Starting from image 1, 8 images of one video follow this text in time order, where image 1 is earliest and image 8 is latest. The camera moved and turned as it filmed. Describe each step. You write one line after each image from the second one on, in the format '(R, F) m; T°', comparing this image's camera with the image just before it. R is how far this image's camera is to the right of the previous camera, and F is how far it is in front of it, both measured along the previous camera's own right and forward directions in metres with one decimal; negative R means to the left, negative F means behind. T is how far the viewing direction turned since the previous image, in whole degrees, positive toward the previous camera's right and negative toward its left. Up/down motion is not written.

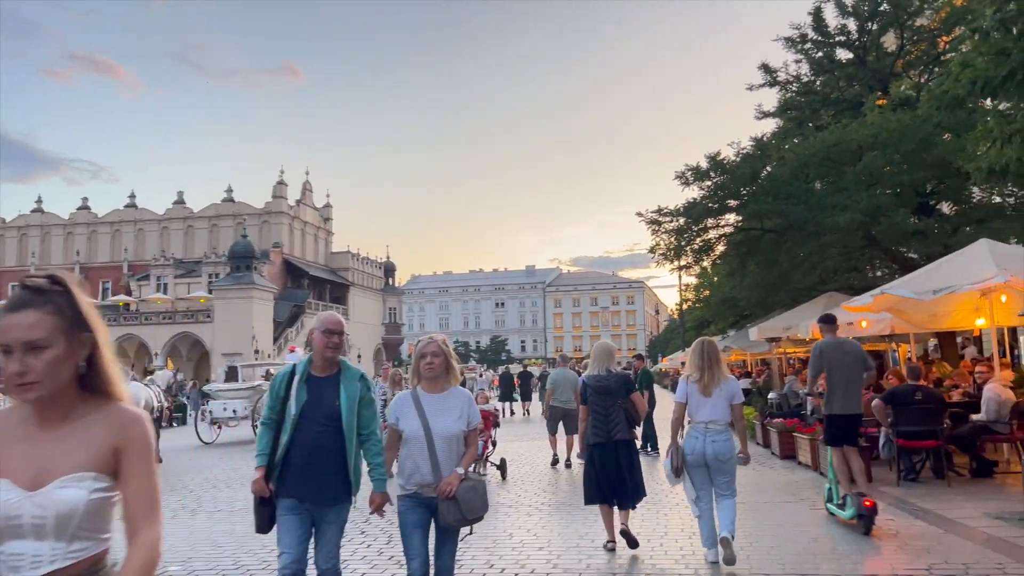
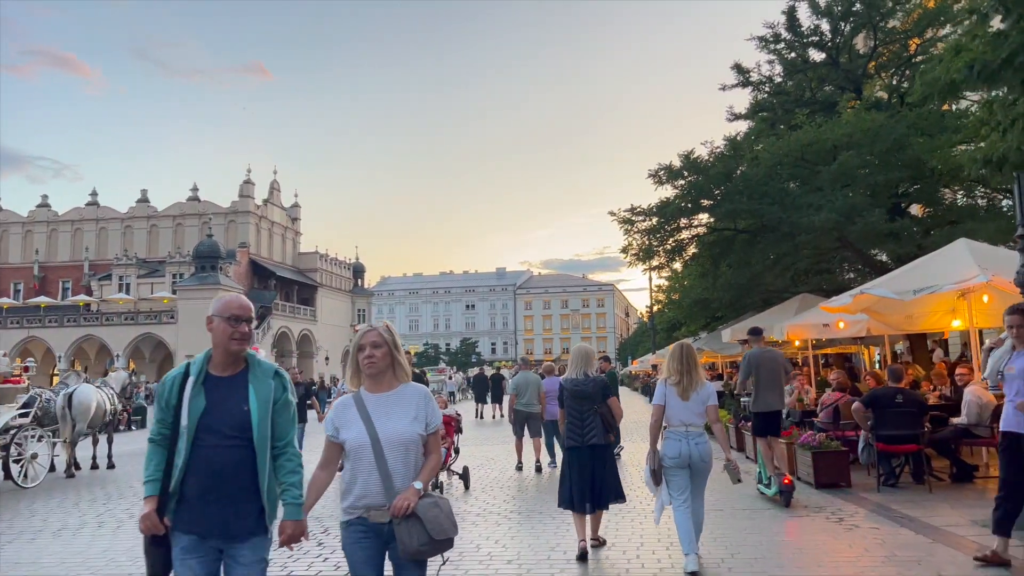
(0.0, +0.5) m; +2°
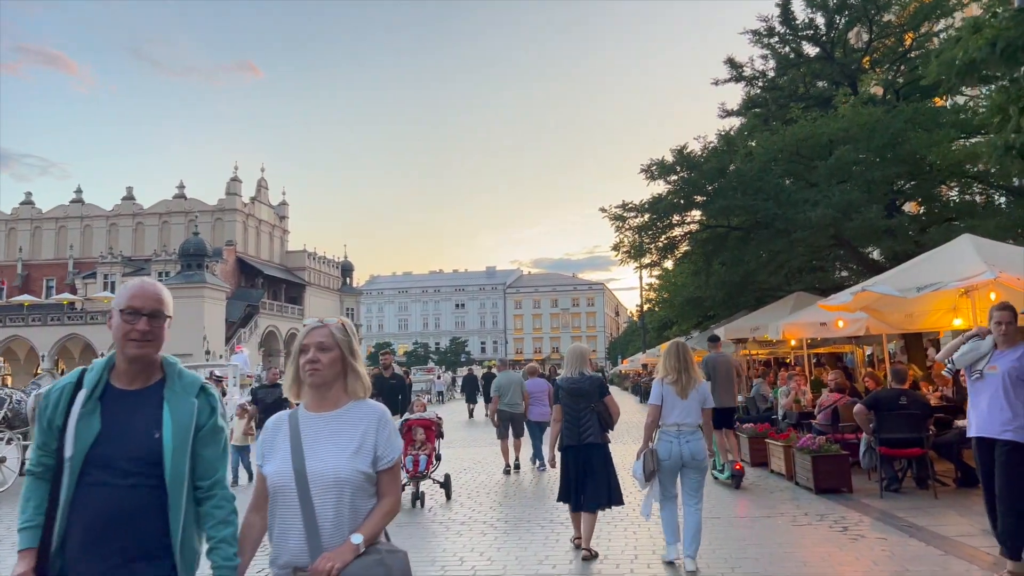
(0.0, +0.5) m; +1°
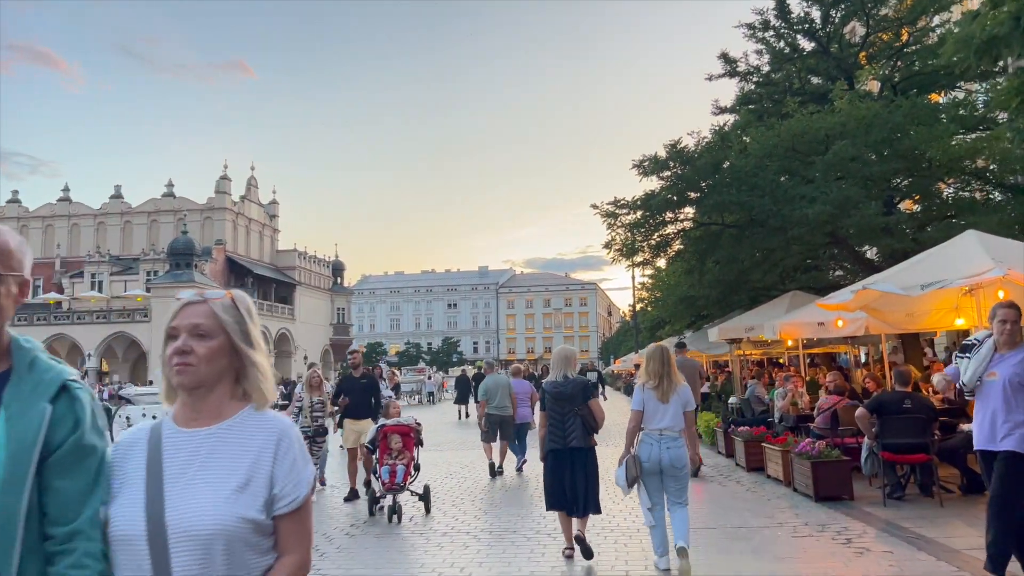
(+0.1, +0.5) m; +1°
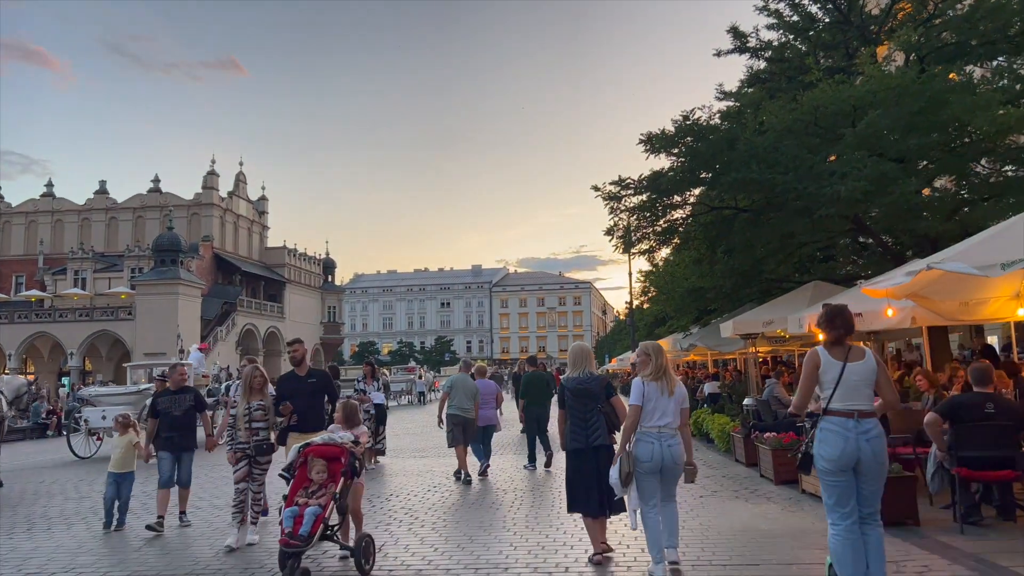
(0.0, +1.8) m; 0°
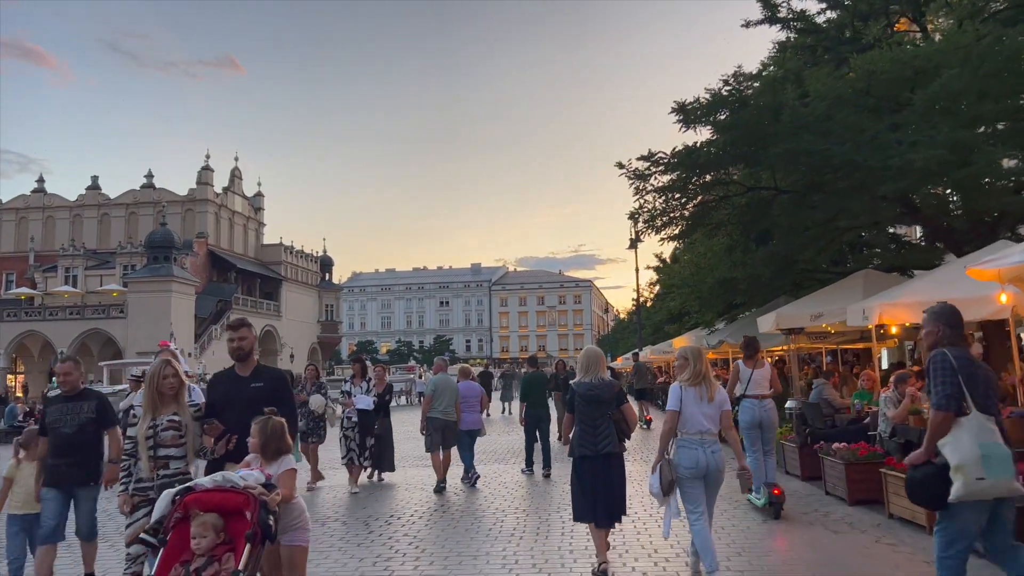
(-0.3, +1.8) m; 0°
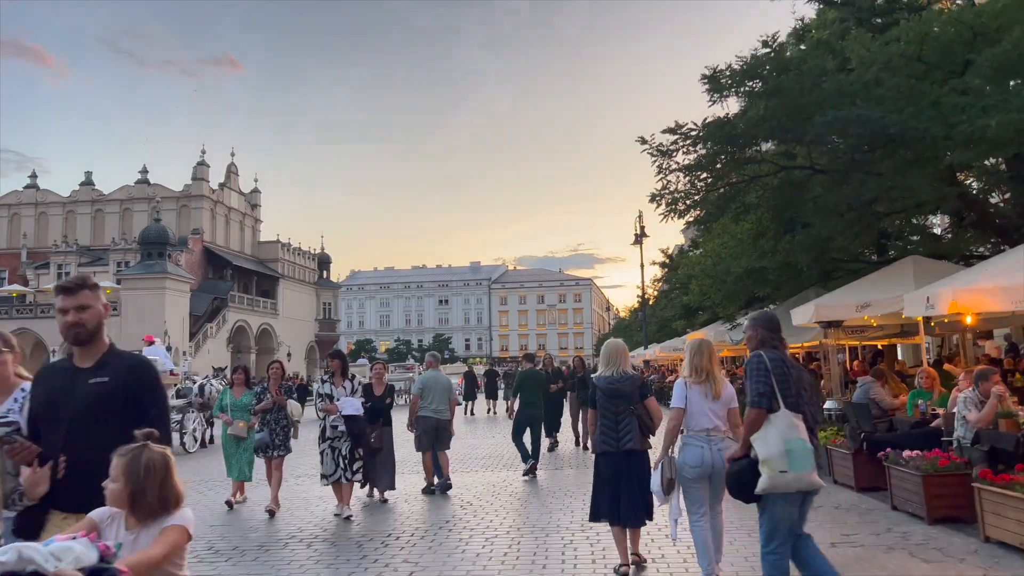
(-0.2, +1.4) m; 0°
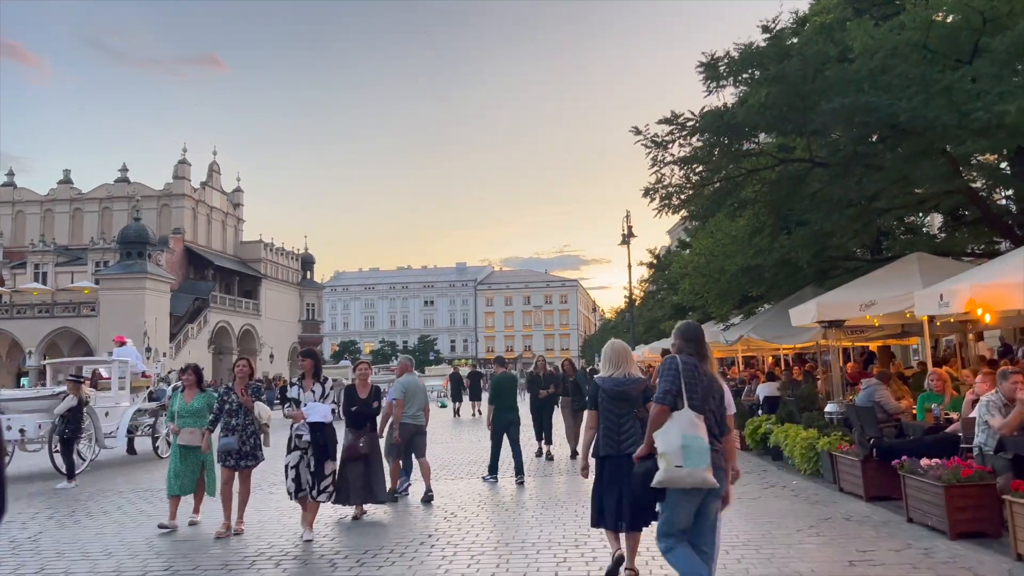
(0.0, +0.7) m; +1°
